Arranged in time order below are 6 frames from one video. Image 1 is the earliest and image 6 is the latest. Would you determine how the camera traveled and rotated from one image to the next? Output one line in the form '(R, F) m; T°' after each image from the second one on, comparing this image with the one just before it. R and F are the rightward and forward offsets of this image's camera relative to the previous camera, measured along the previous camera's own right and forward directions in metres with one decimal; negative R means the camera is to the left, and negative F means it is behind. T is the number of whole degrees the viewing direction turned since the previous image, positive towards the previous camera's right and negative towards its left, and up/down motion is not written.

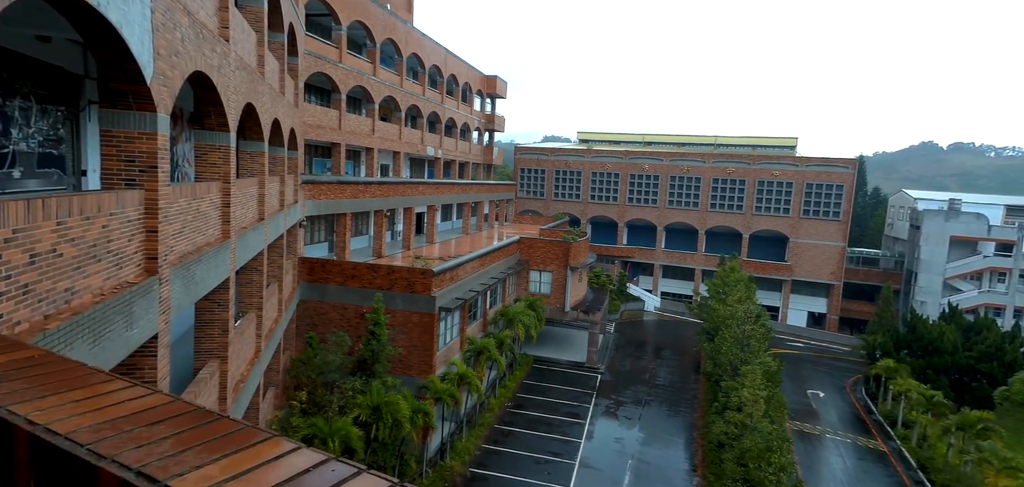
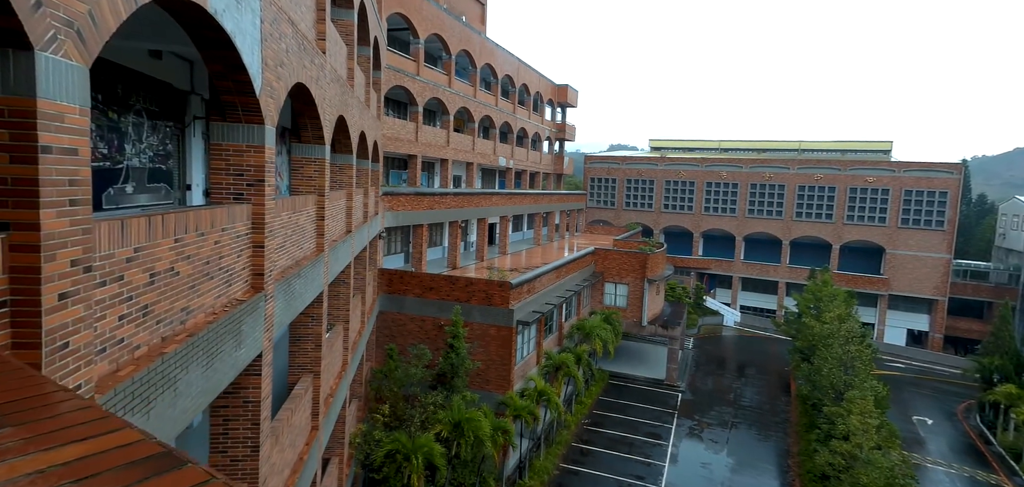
(-0.6, +0.5) m; -6°
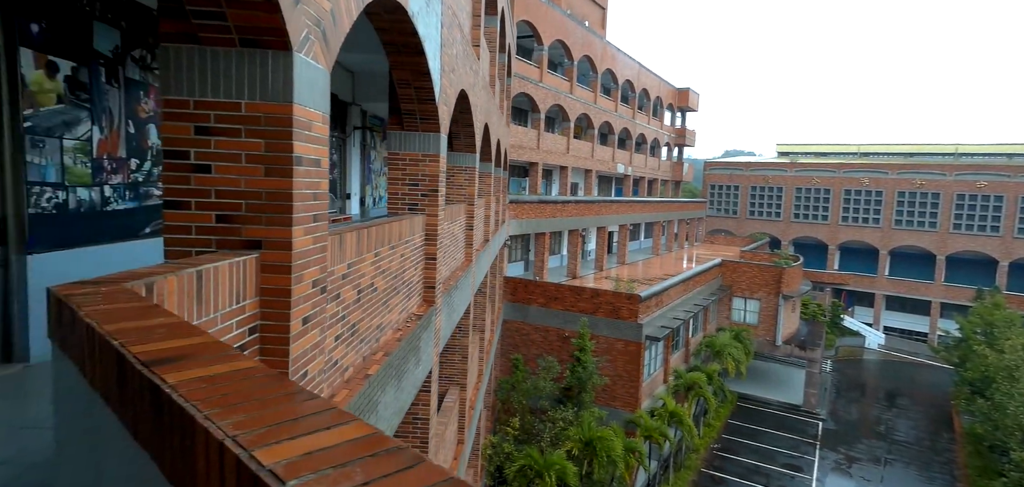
(-0.9, +0.5) m; -10°
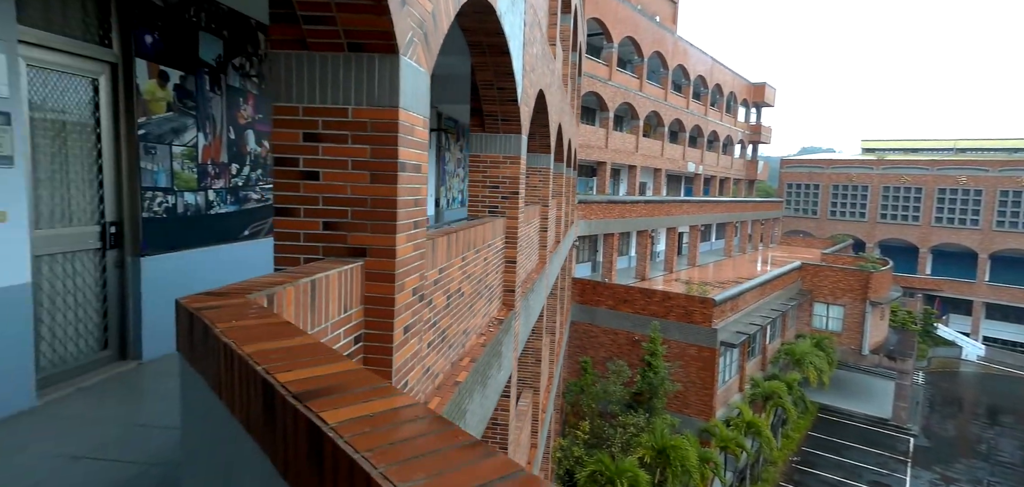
(-0.2, +0.1) m; -6°
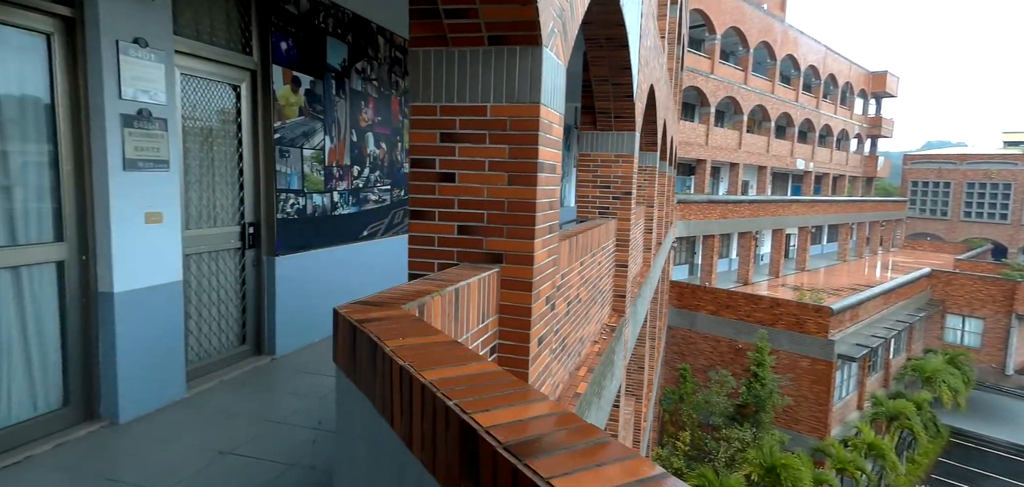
(-0.2, +0.1) m; -9°
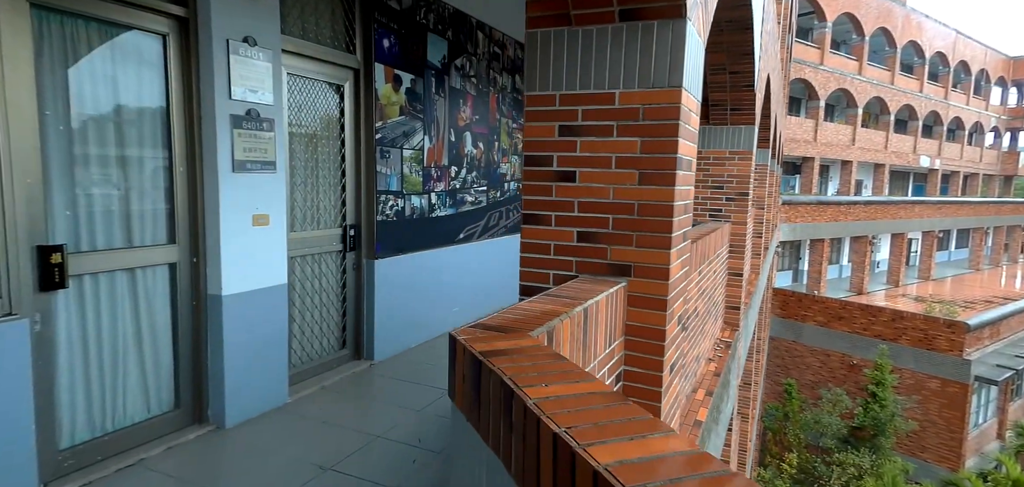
(-0.2, +0.3) m; -8°
